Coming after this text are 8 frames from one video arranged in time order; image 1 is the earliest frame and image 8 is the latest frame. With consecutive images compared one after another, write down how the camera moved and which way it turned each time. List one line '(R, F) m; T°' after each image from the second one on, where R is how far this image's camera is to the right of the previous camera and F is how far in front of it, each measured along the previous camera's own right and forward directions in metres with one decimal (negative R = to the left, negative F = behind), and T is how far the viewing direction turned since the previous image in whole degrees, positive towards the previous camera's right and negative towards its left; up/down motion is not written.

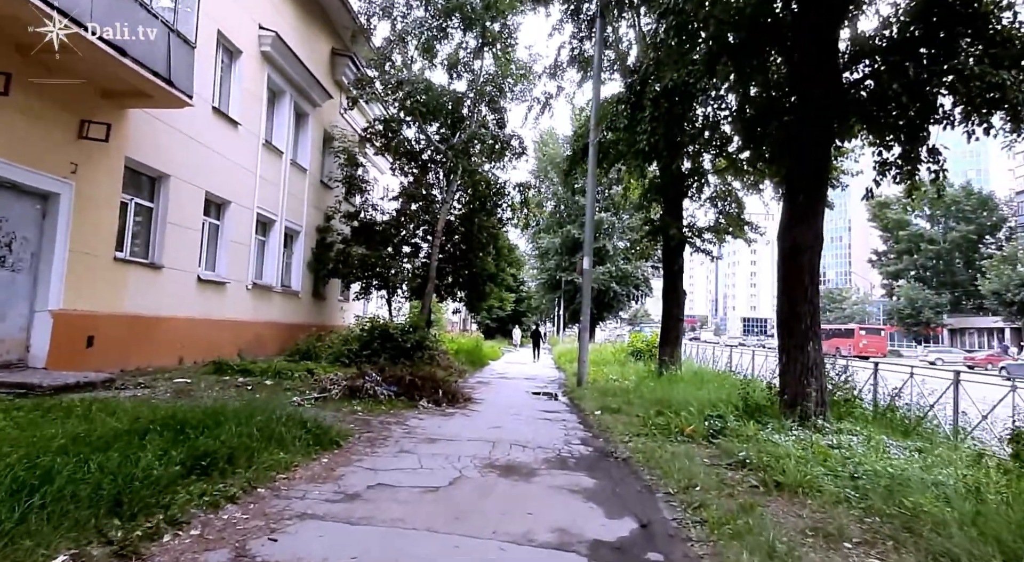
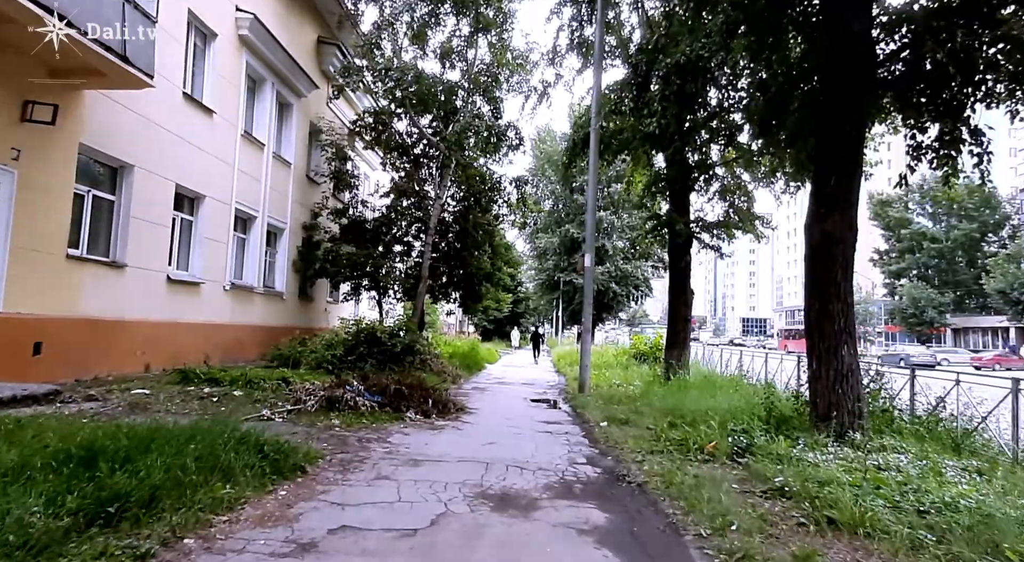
(0.0, +0.9) m; 0°
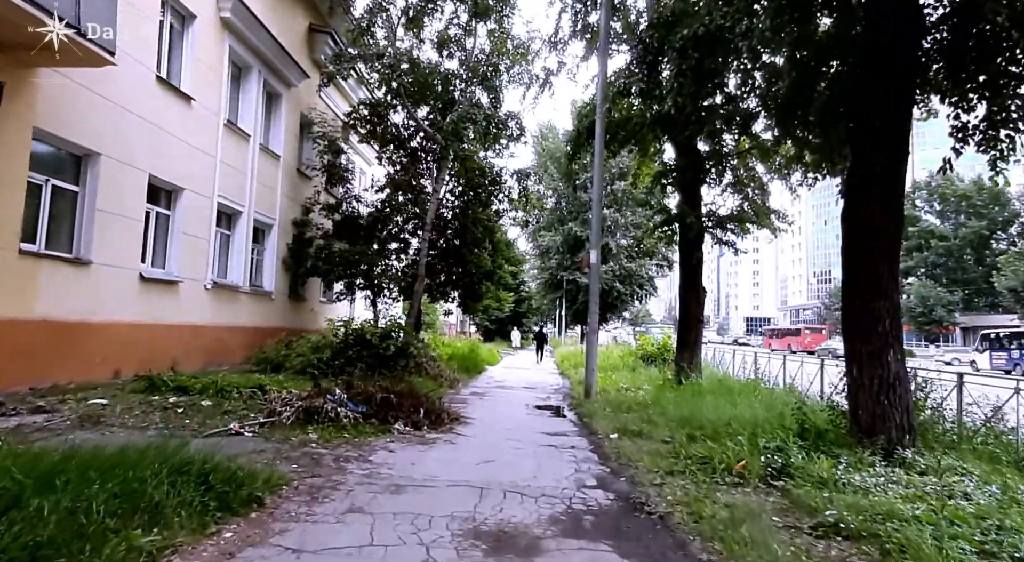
(0.0, +0.9) m; 0°
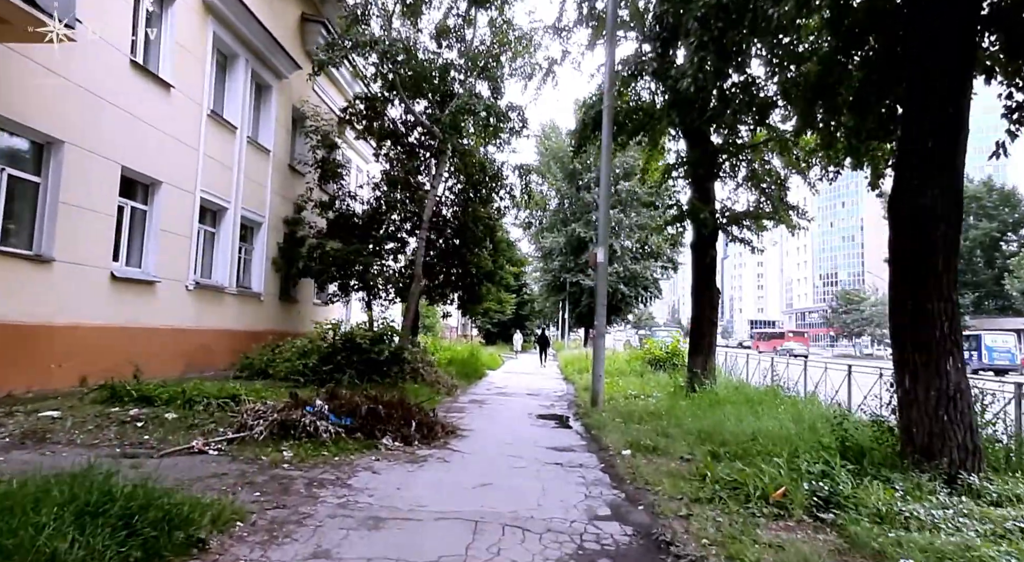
(0.0, +0.8) m; 0°
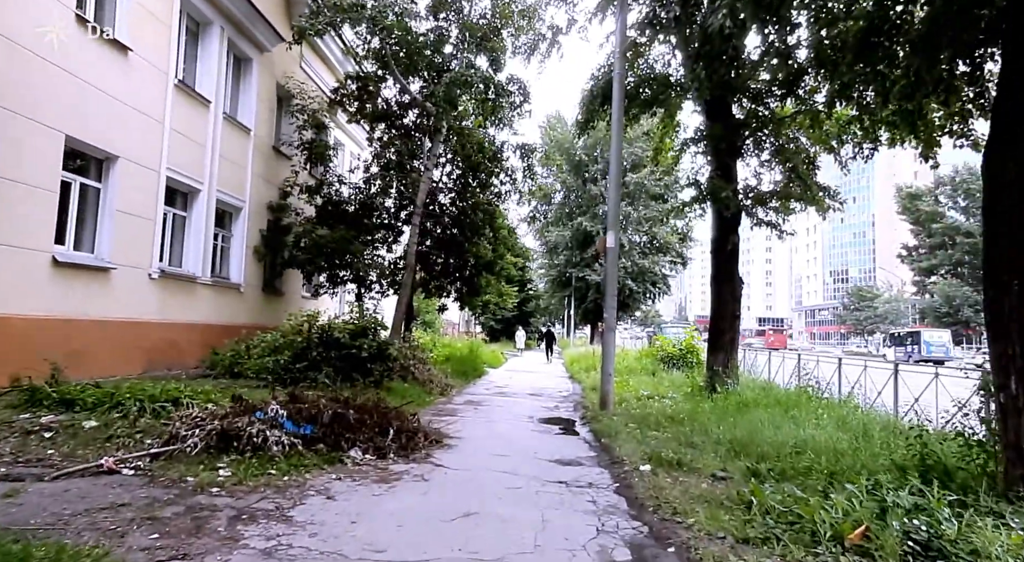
(+0.1, +1.2) m; -1°
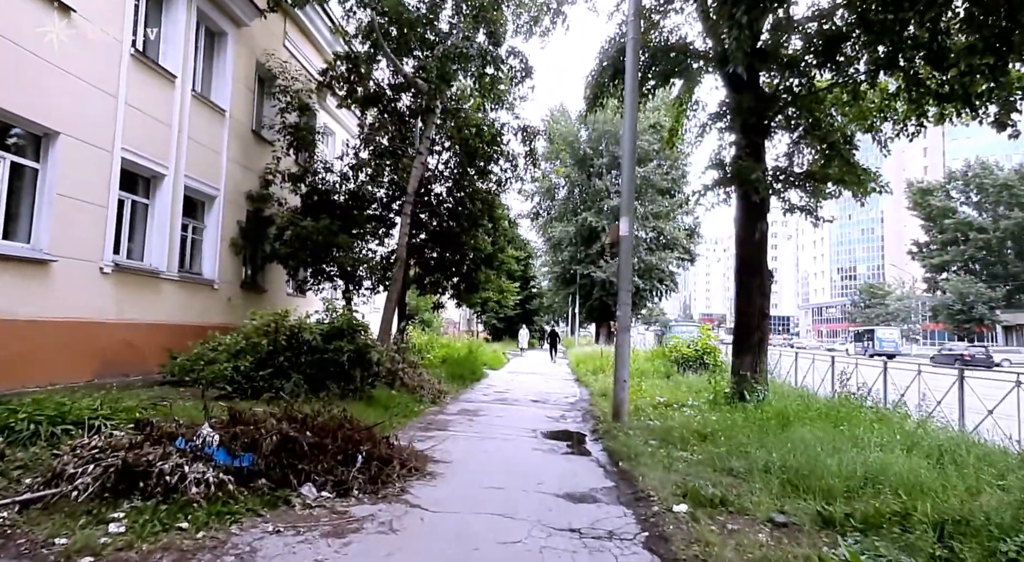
(0.0, +1.3) m; 0°
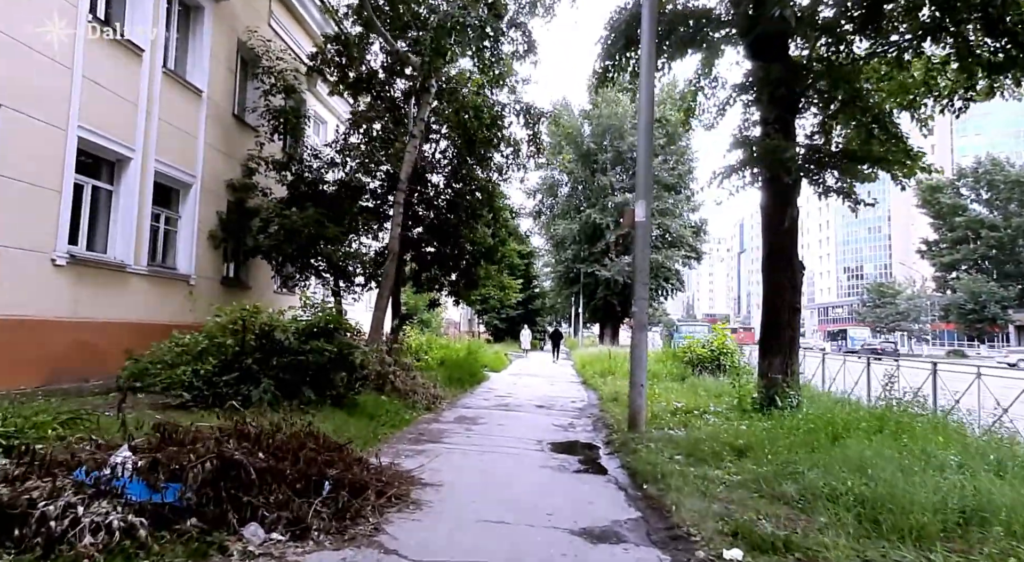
(0.0, +1.0) m; 0°
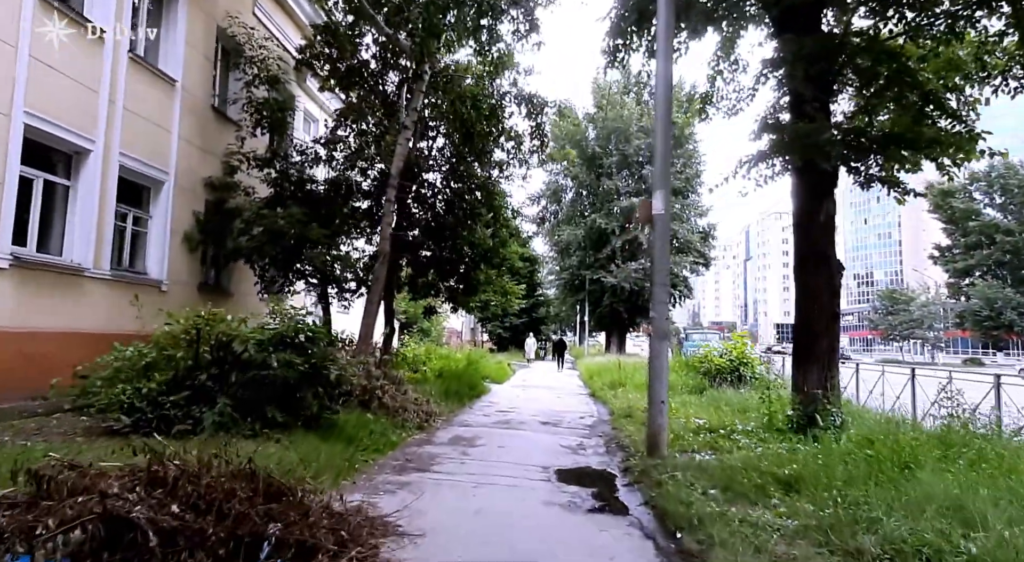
(0.0, +1.0) m; 0°
